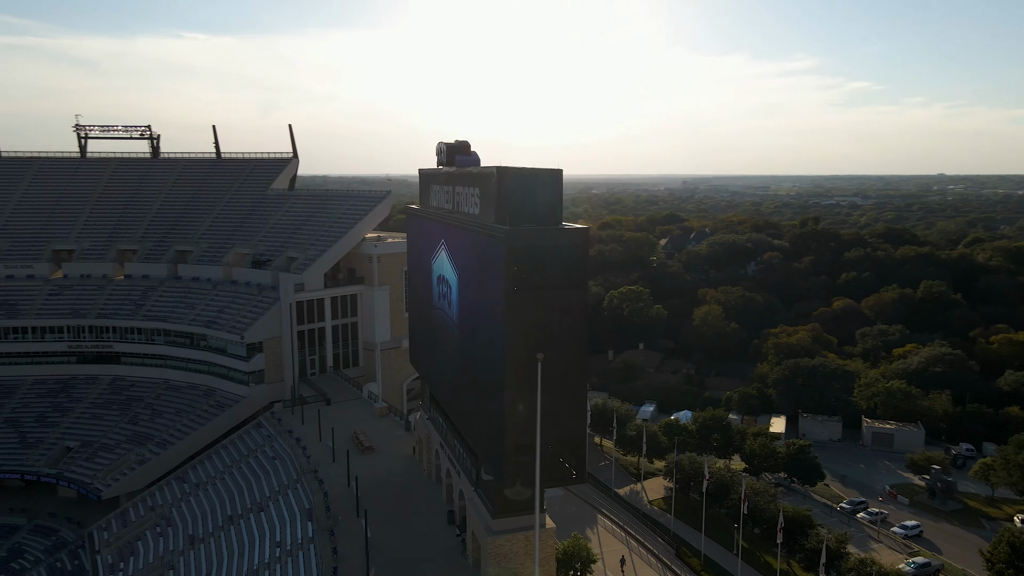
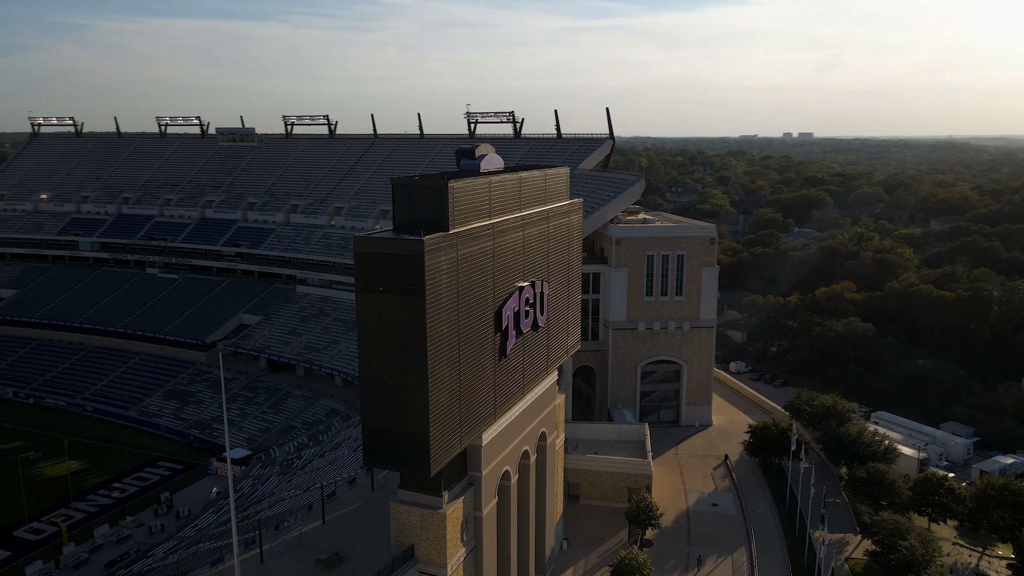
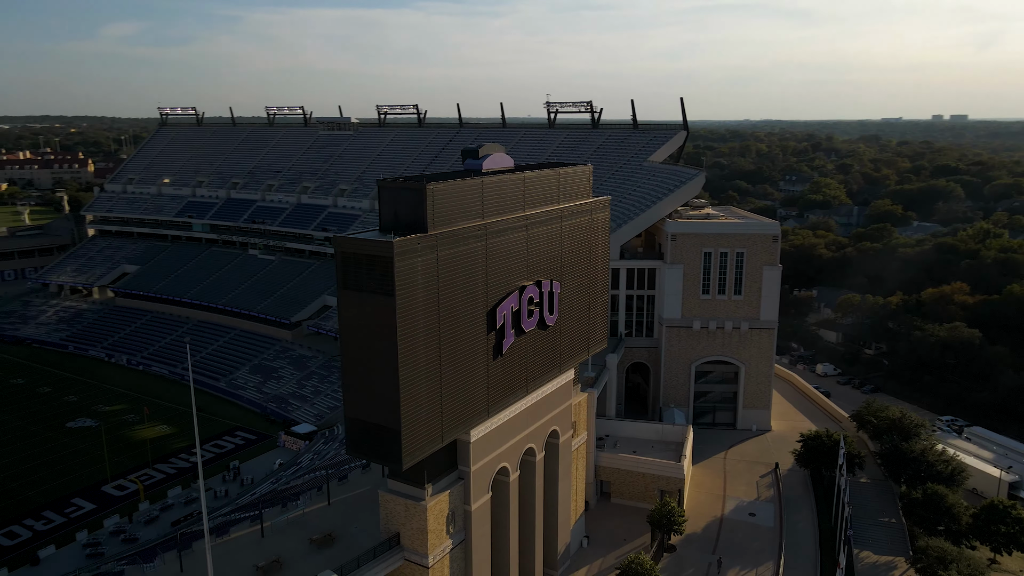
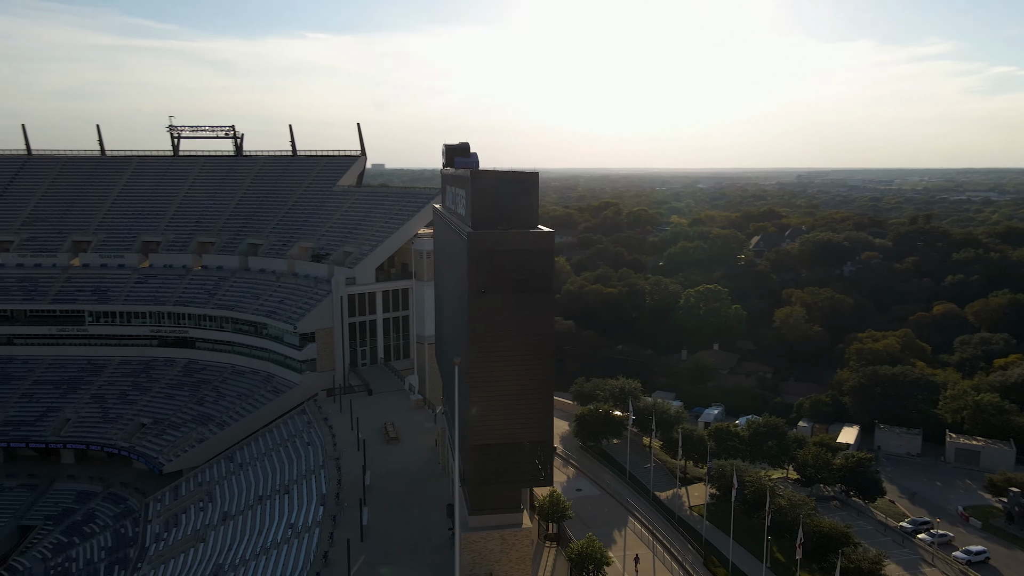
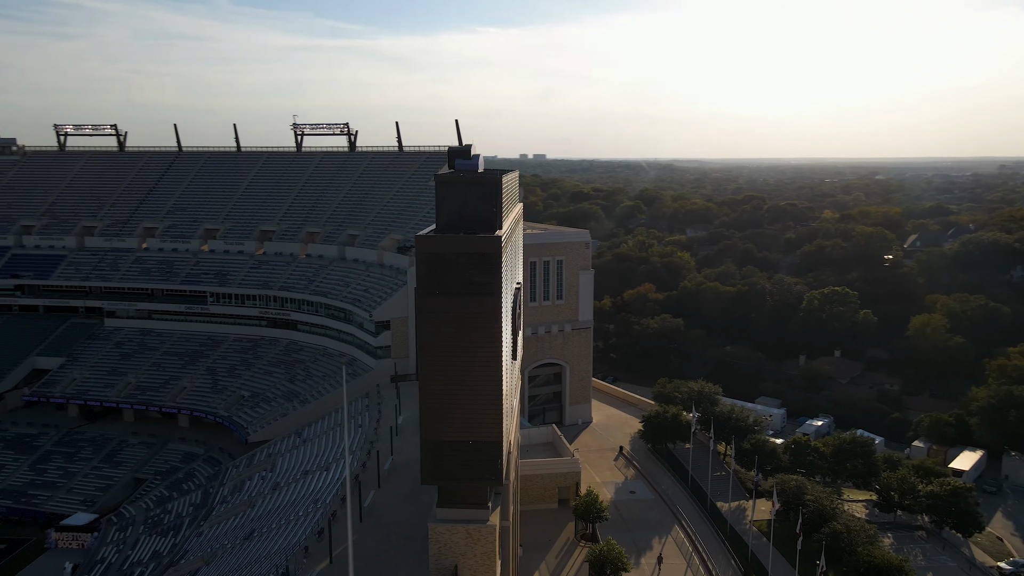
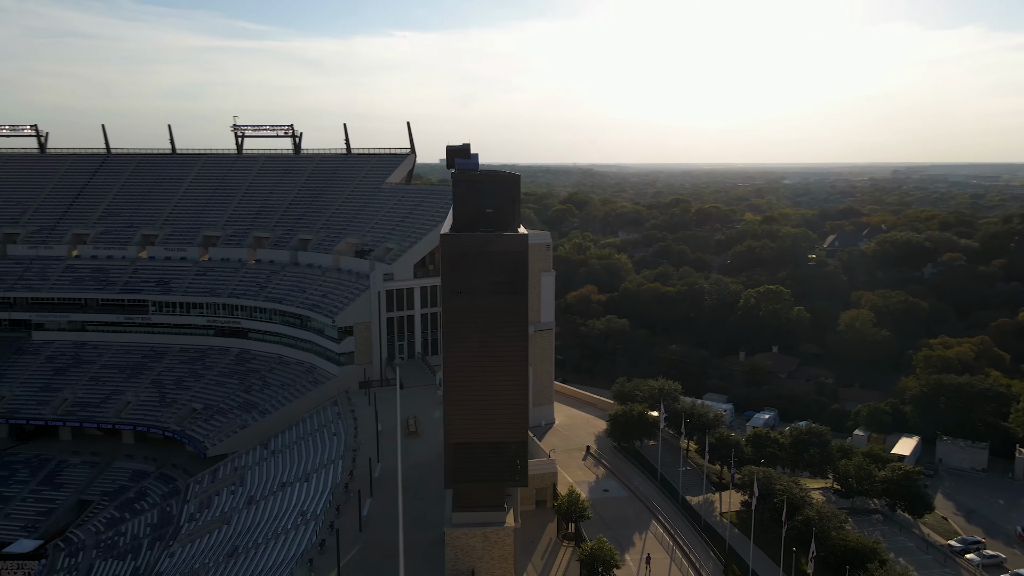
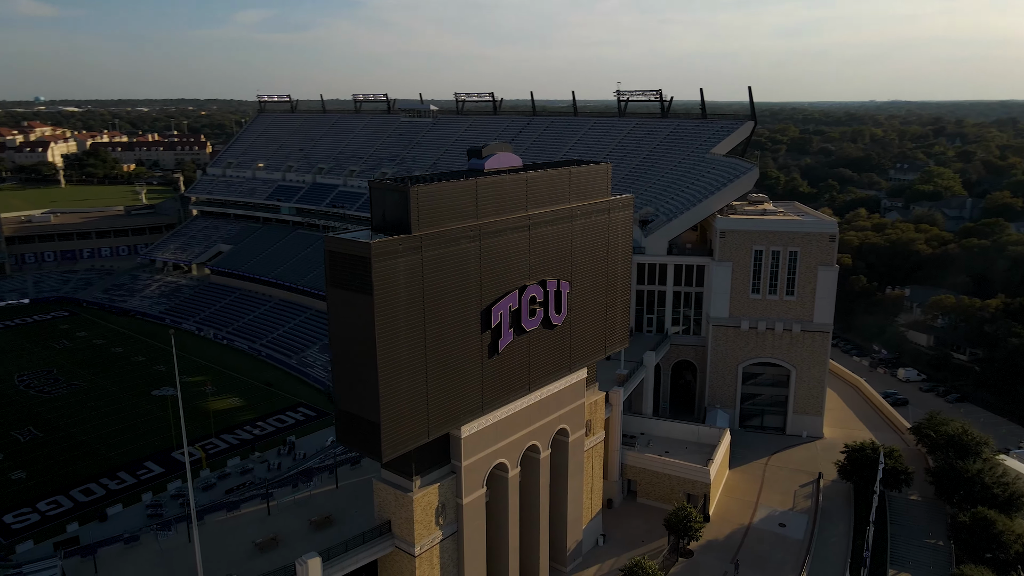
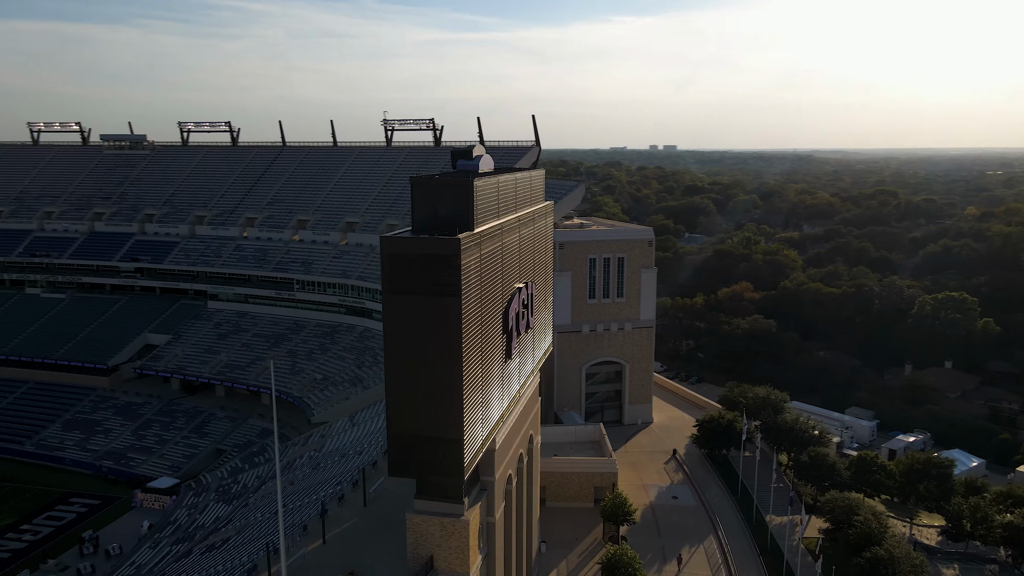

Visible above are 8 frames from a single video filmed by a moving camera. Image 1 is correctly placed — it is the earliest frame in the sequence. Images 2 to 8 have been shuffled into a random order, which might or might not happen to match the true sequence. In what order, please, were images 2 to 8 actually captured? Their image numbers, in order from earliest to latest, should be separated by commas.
4, 6, 5, 8, 2, 3, 7
